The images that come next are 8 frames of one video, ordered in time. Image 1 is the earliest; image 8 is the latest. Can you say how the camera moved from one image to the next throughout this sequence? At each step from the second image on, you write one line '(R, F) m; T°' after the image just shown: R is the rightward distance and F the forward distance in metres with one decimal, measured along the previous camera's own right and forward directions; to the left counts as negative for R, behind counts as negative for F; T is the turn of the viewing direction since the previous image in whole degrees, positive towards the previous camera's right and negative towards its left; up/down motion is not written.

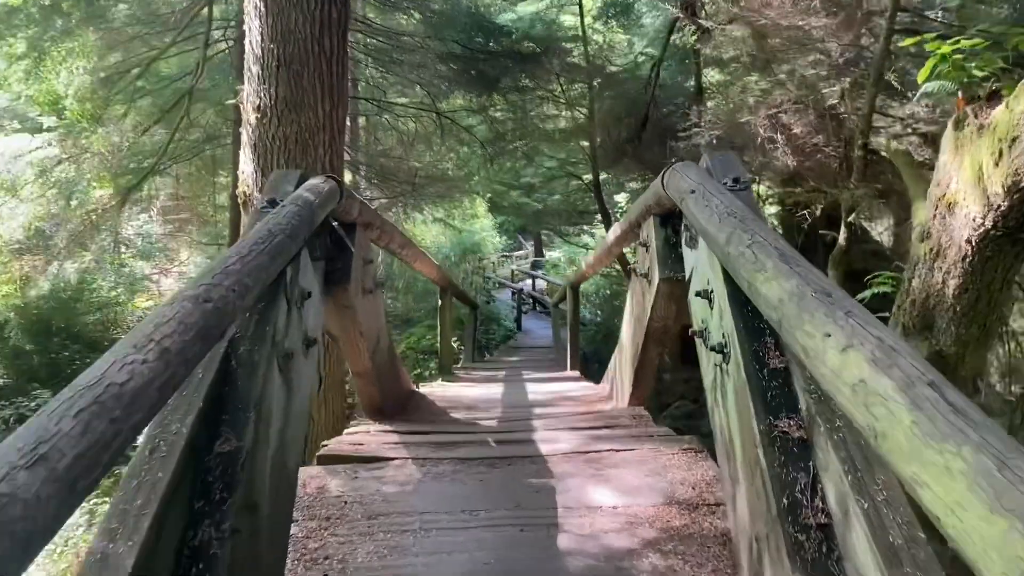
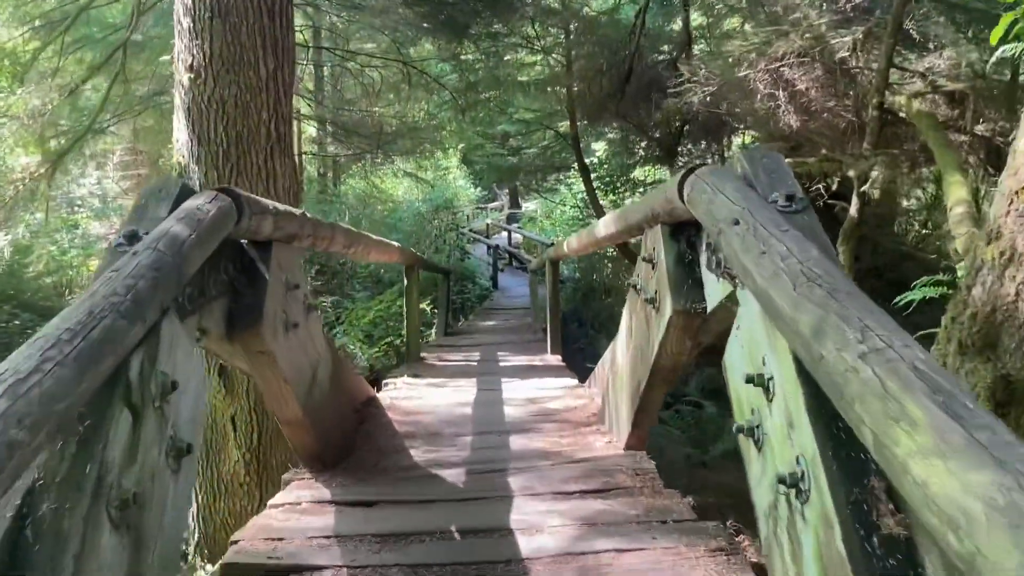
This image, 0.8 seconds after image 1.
(0.0, +0.4) m; +2°
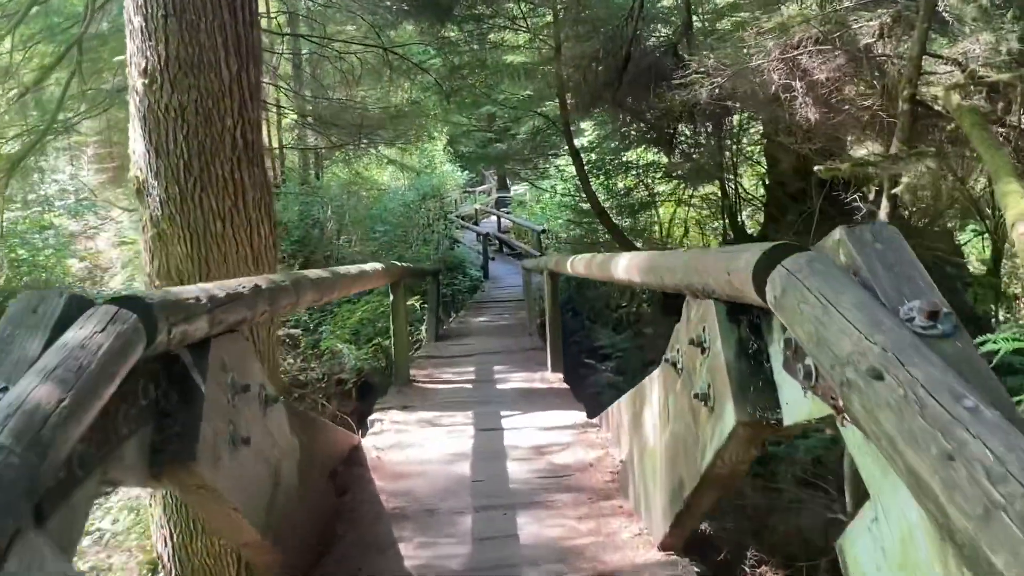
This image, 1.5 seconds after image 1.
(0.0, +0.3) m; +1°
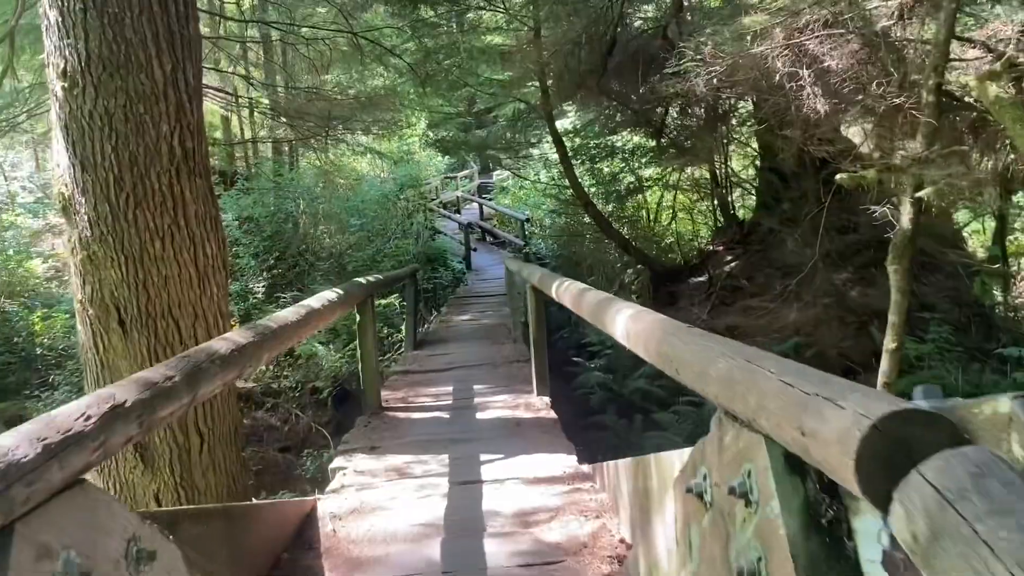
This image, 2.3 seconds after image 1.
(0.0, +0.3) m; +1°
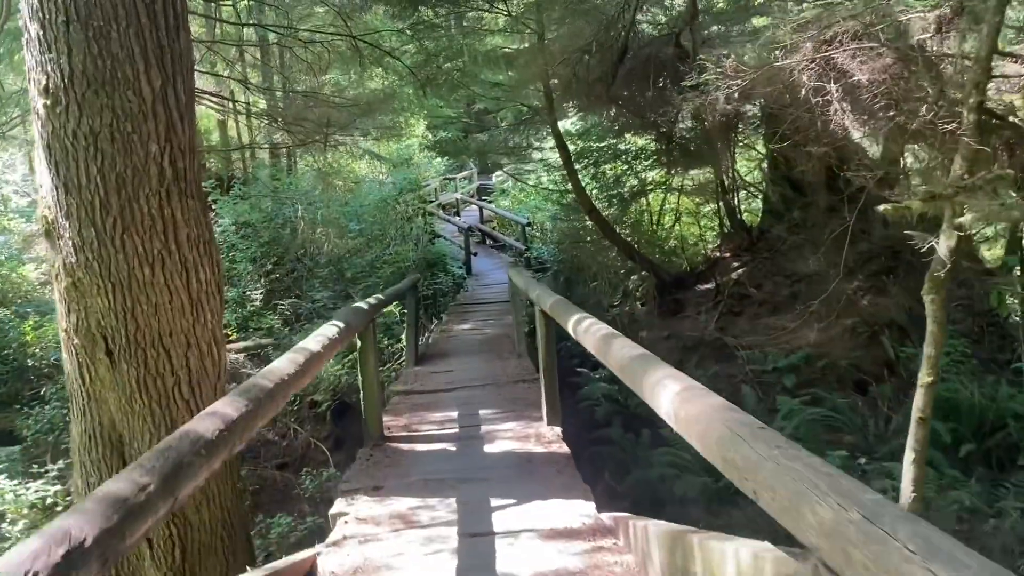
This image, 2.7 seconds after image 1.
(0.0, +0.2) m; 0°
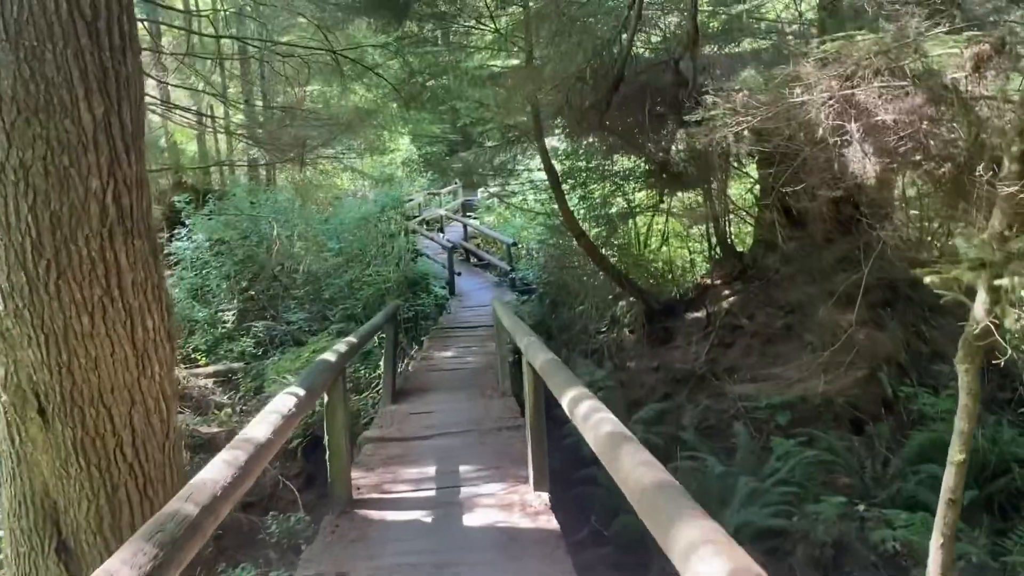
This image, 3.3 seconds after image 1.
(0.0, +0.3) m; +1°
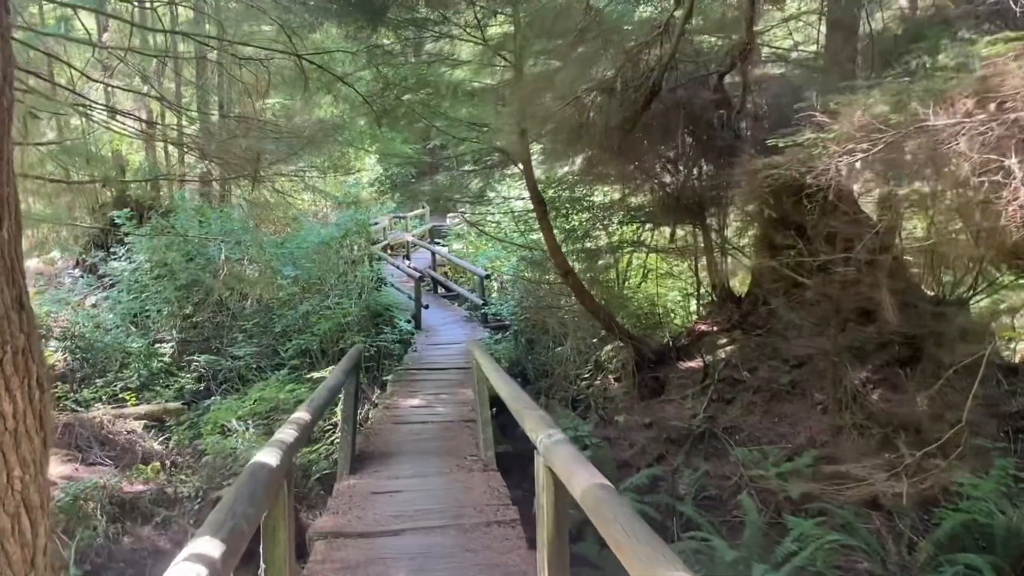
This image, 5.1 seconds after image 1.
(-0.1, +0.7) m; +3°
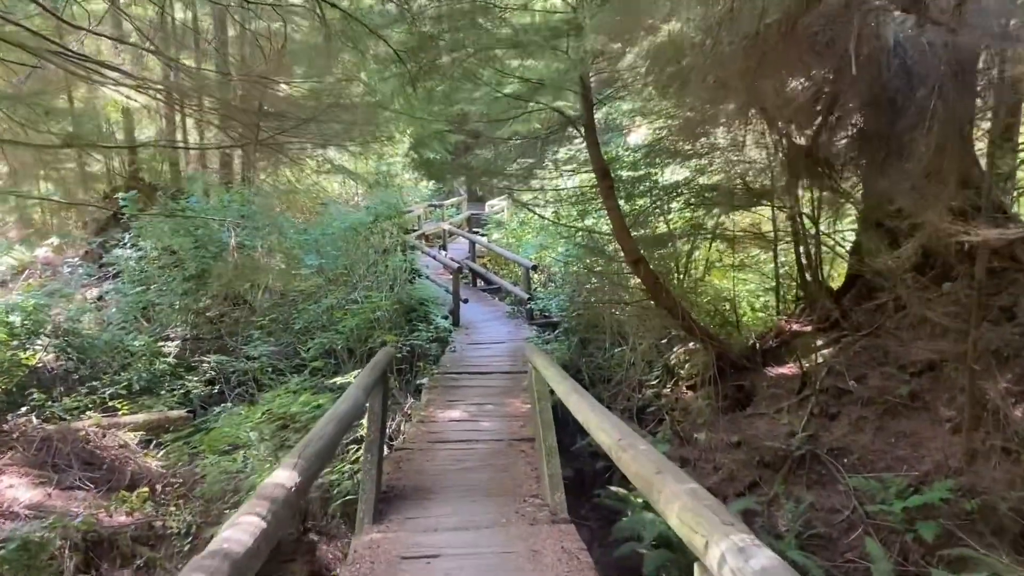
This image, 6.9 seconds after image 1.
(-0.1, +1.0) m; -2°
